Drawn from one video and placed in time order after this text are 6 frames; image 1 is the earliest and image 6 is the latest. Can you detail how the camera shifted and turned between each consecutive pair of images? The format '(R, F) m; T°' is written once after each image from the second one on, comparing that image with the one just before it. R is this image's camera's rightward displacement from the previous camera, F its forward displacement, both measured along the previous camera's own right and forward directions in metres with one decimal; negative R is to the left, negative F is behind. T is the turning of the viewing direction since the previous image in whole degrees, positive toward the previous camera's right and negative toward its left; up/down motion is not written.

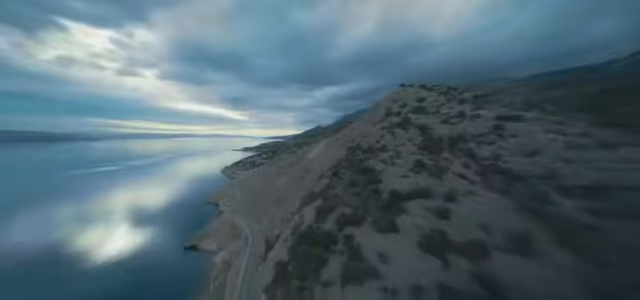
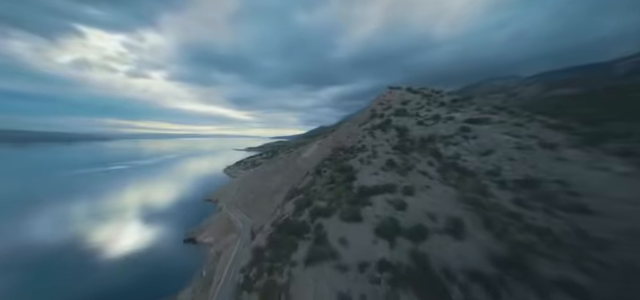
(+2.4, -2.2) m; -1°
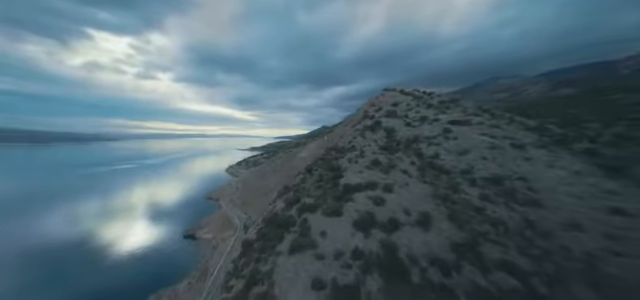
(+1.6, -1.4) m; -1°
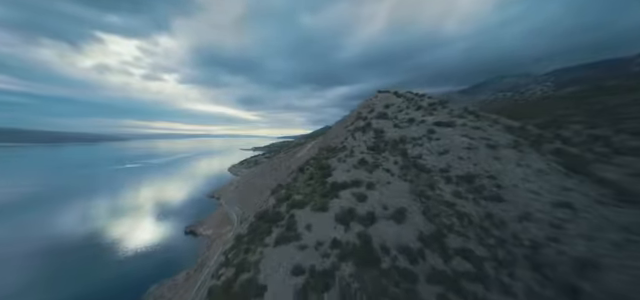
(+1.5, -1.3) m; -1°
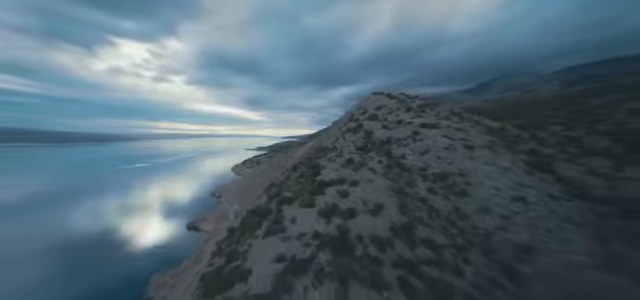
(+1.8, -1.4) m; -1°
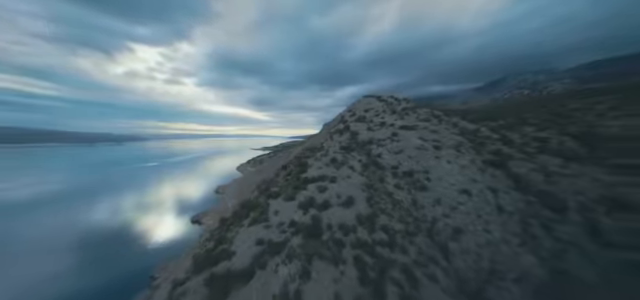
(+2.8, -2.0) m; -2°
